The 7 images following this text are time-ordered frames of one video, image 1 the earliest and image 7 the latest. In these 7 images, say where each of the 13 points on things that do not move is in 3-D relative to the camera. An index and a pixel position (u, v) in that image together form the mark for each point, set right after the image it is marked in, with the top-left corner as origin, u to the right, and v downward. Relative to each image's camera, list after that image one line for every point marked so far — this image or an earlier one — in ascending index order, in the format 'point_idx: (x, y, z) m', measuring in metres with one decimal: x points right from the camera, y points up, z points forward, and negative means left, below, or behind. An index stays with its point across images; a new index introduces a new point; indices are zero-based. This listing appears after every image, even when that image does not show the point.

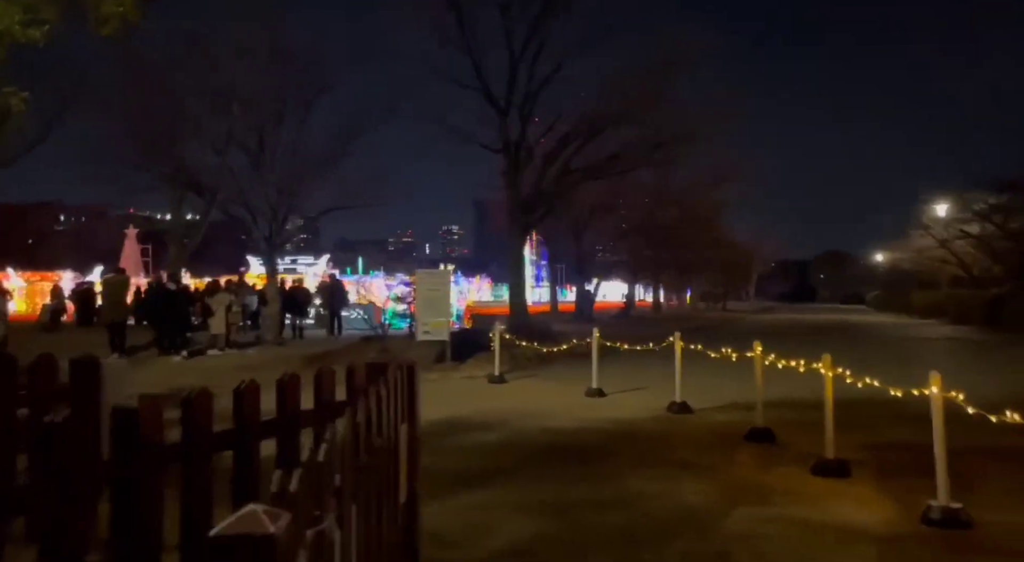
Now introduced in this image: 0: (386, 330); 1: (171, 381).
0: (-3.0, -1.2, +18.4) m
1: (-7.1, -2.1, +16.0) m
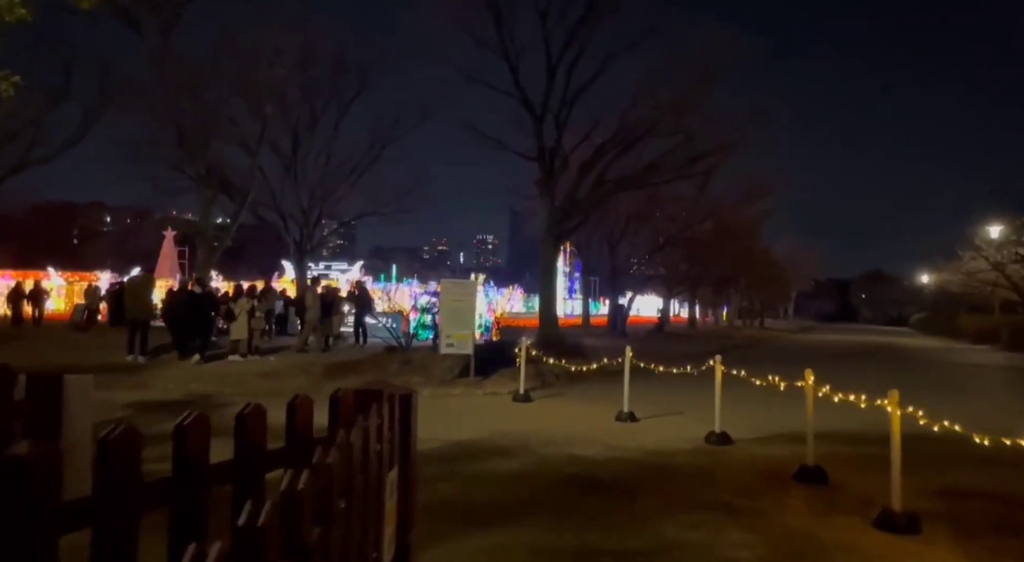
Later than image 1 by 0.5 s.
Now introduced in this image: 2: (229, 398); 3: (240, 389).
0: (-2.3, -1.4, +17.8) m
1: (-6.5, -2.1, +15.5) m
2: (-5.2, -2.2, +14.2) m
3: (-5.3, -2.1, +15.0) m
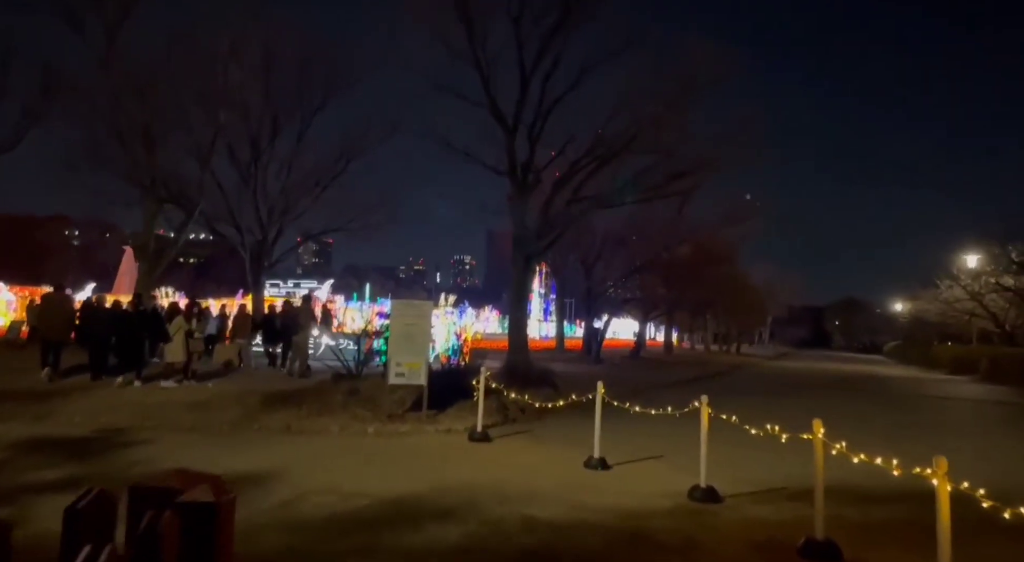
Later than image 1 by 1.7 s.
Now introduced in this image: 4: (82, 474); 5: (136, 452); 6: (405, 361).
0: (-3.1, -1.8, +16.1) m
1: (-7.3, -2.4, +13.7) m
2: (-5.9, -2.5, +12.4) m
3: (-6.0, -2.4, +13.3) m
4: (-4.9, -2.2, +8.8) m
5: (-5.1, -2.4, +10.7) m
6: (-1.8, -1.3, +12.6) m
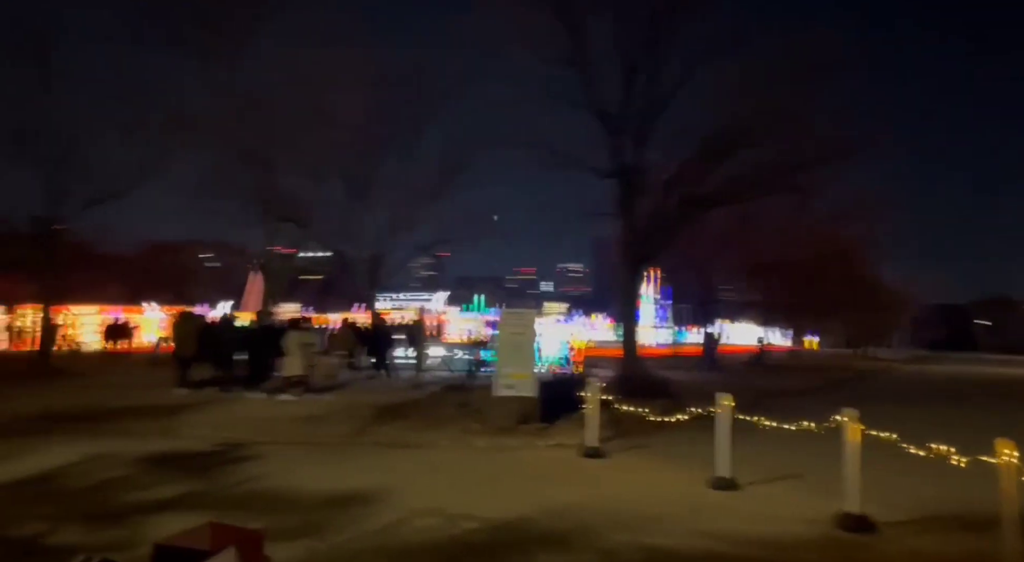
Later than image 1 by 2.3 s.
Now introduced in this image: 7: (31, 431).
0: (-0.8, -2.0, +15.7) m
1: (-5.2, -2.7, +14.0) m
2: (-4.1, -2.7, +12.5) m
3: (-4.0, -2.7, +13.3) m
4: (-3.6, -2.4, +8.8) m
5: (-3.6, -2.6, +10.6) m
6: (0.0, -1.4, +12.1) m
7: (-8.9, -2.8, +14.4) m
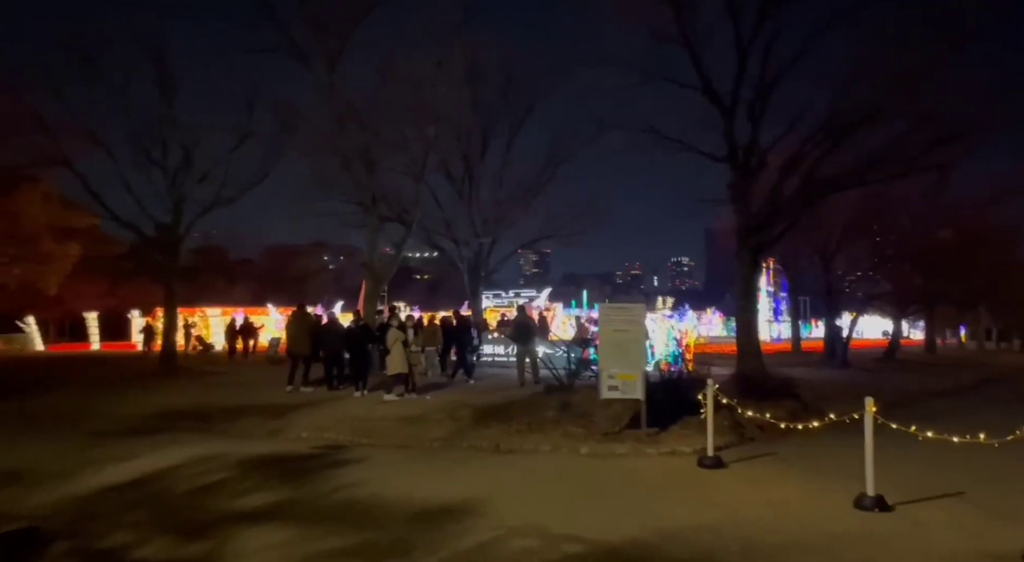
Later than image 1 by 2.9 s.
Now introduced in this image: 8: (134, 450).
0: (+1.2, -1.9, +14.9) m
1: (-3.4, -2.7, +13.7) m
2: (-2.4, -2.7, +12.1) m
3: (-2.3, -2.6, +12.9) m
4: (-2.5, -2.4, +8.4) m
5: (-2.2, -2.5, +10.2) m
6: (+1.5, -1.3, +11.1) m
7: (-6.9, -2.8, +14.6) m
8: (-6.1, -2.7, +12.4) m
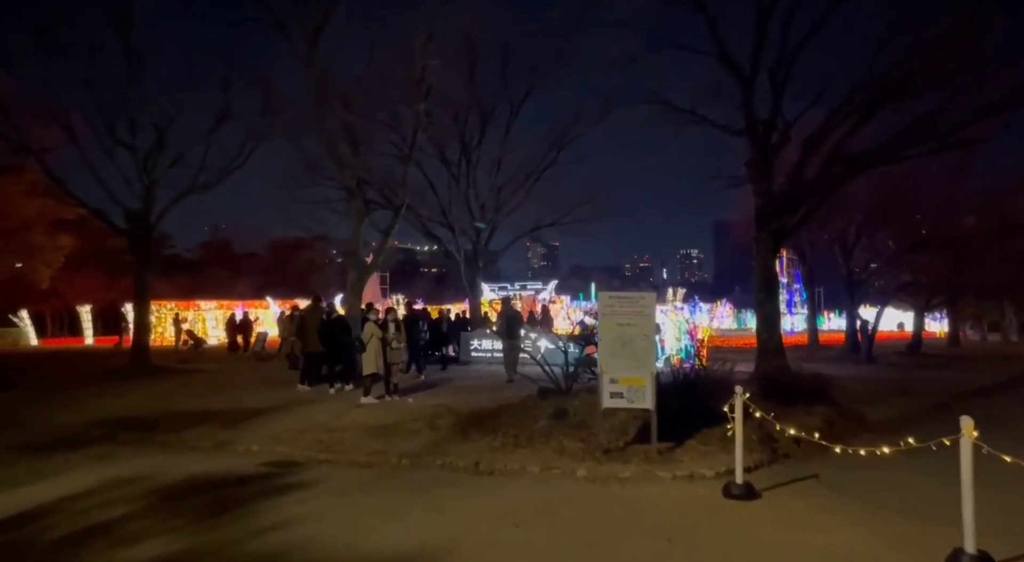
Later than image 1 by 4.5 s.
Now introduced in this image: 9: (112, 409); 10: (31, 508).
0: (+1.0, -1.7, +12.9) m
1: (-3.6, -2.5, +11.8) m
2: (-2.6, -2.5, +10.1) m
3: (-2.5, -2.4, +11.0) m
4: (-2.7, -2.2, +6.4) m
5: (-2.4, -2.4, +8.2) m
6: (+1.3, -1.1, +9.1) m
7: (-7.1, -2.6, +12.7) m
8: (-6.3, -2.5, +10.5) m
9: (-8.3, -2.7, +16.1) m
10: (-5.0, -2.4, +8.0) m
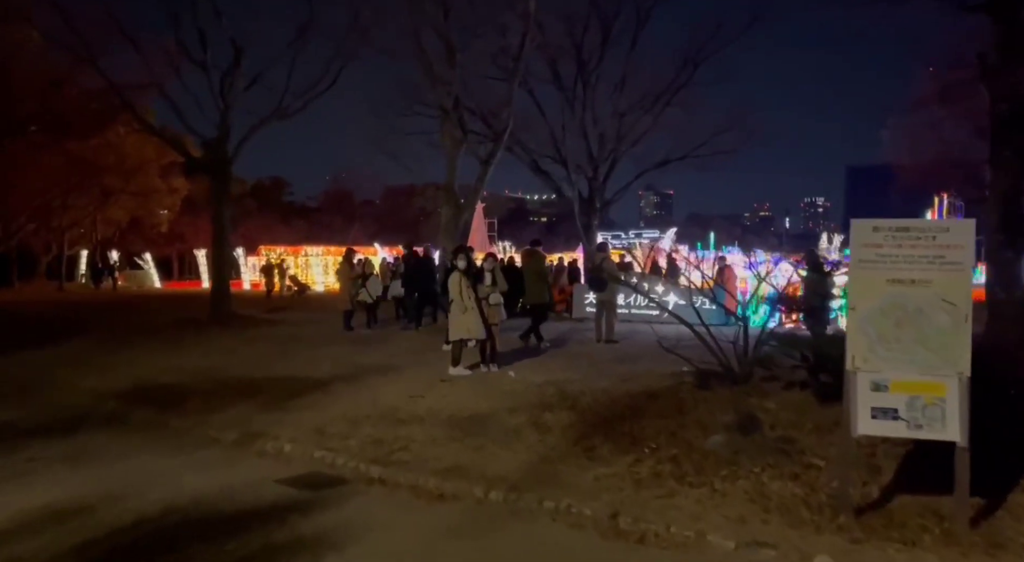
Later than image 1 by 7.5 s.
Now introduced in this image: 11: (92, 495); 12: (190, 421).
0: (+2.7, -0.9, +8.6) m
1: (-2.0, -1.7, +8.2) m
2: (-1.3, -1.9, +6.5) m
3: (-1.1, -1.7, +7.3) m
4: (-2.0, -1.8, +2.8) m
5: (-1.4, -1.8, +4.6) m
6: (+2.4, -0.6, +4.8) m
7: (-5.4, -1.8, +9.7) m
8: (-4.9, -1.8, +7.3) m
9: (-6.1, -1.6, +13.2) m
10: (-4.0, -1.8, +4.7) m
11: (-3.6, -1.8, +6.5) m
12: (-4.0, -1.7, +9.5) m
